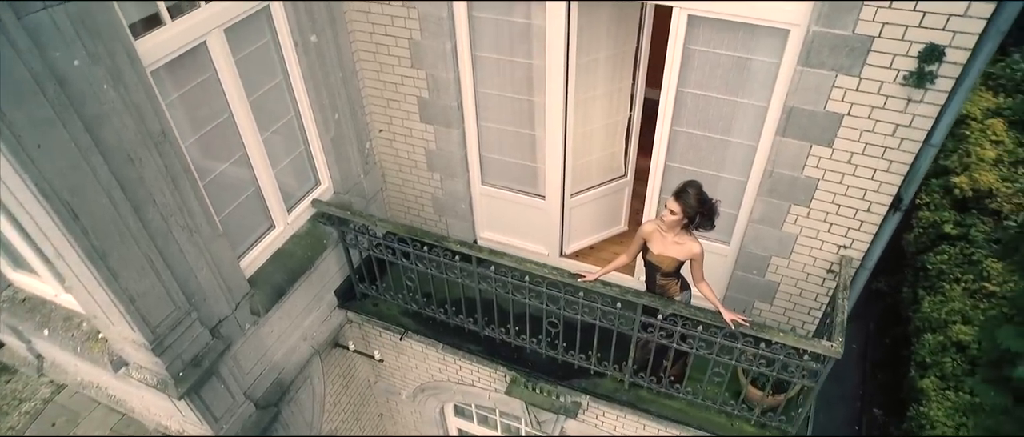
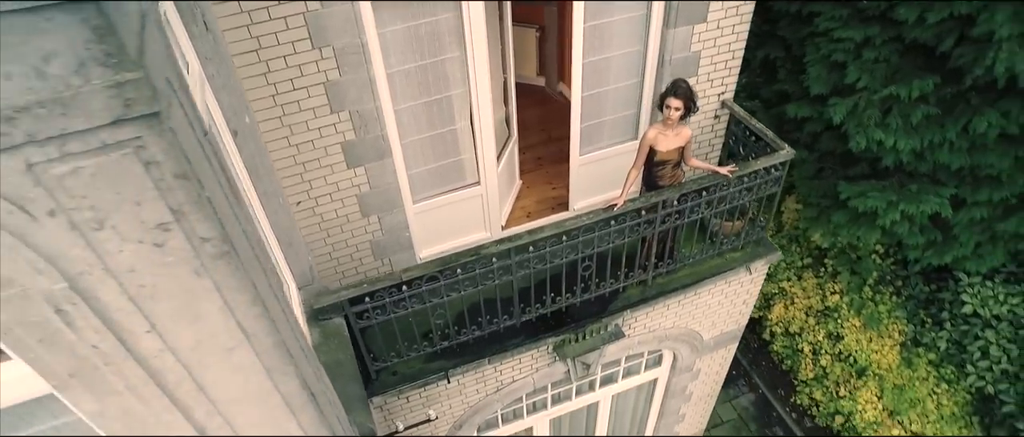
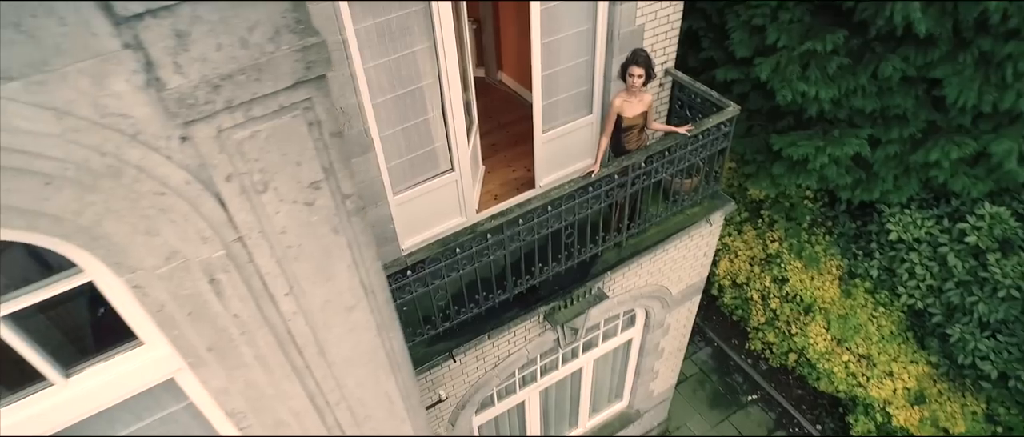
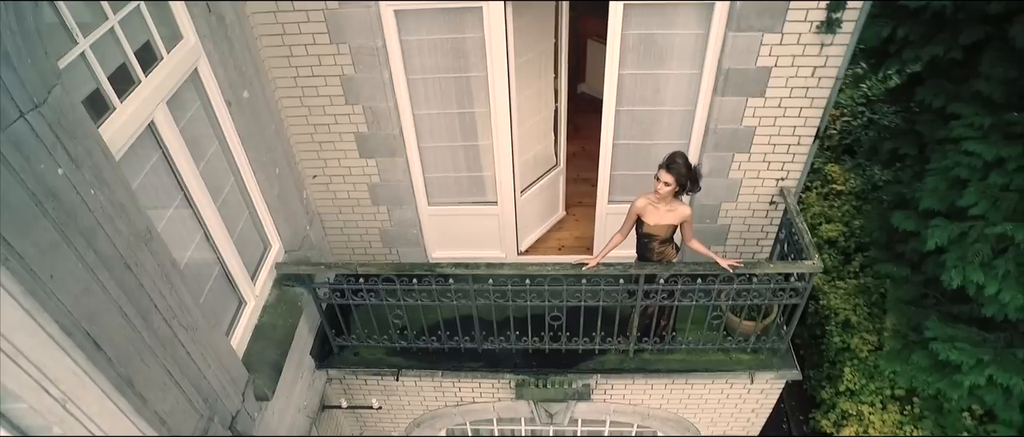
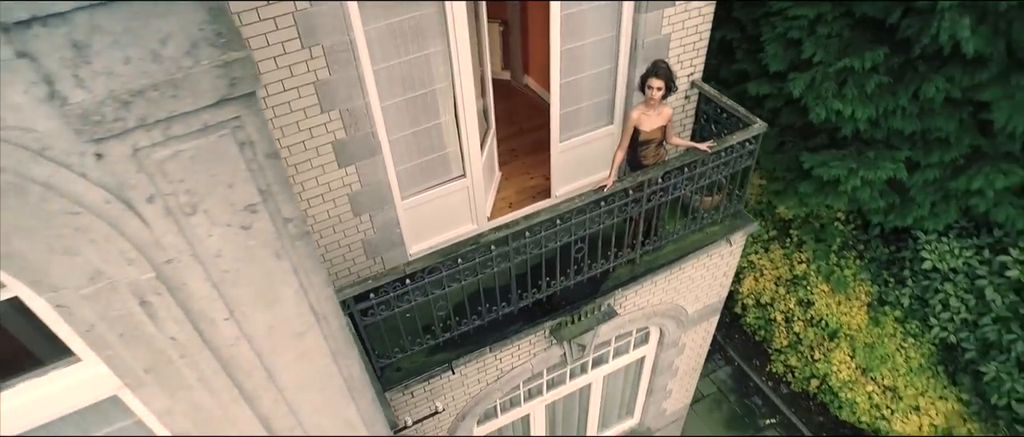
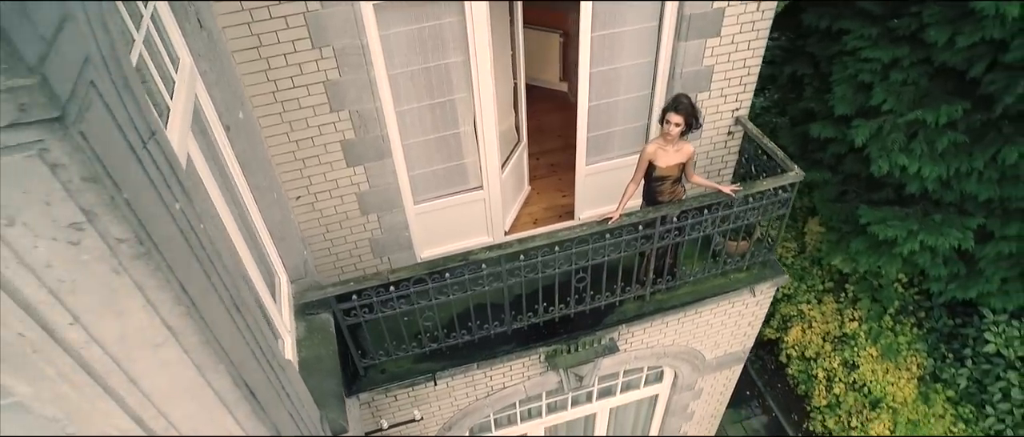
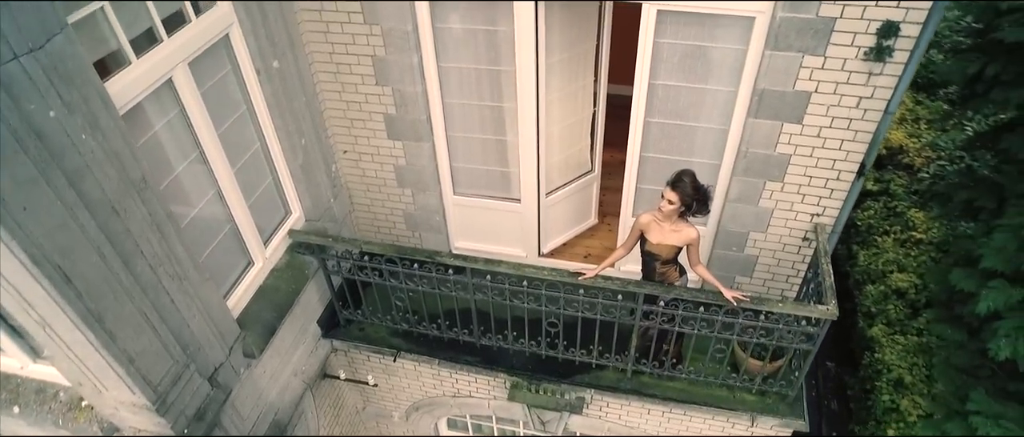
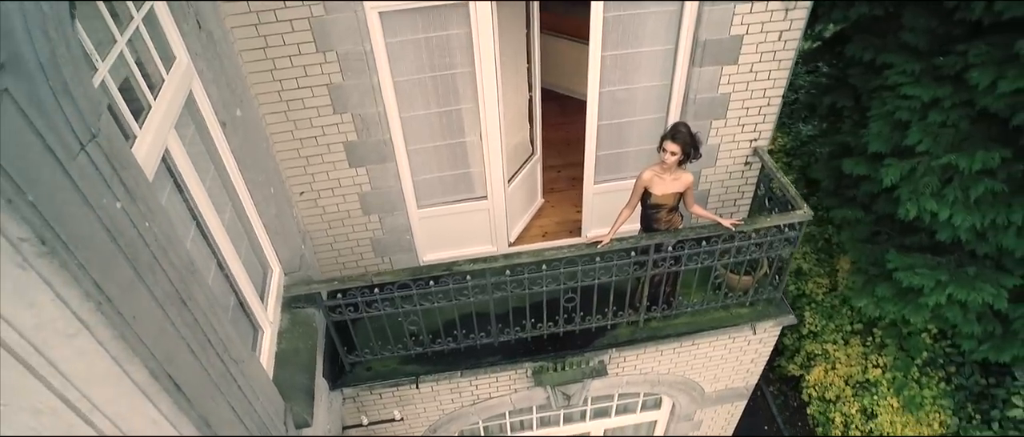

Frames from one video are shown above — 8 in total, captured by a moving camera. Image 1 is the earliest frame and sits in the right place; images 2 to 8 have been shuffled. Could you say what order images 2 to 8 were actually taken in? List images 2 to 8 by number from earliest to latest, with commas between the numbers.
7, 4, 8, 6, 2, 5, 3
